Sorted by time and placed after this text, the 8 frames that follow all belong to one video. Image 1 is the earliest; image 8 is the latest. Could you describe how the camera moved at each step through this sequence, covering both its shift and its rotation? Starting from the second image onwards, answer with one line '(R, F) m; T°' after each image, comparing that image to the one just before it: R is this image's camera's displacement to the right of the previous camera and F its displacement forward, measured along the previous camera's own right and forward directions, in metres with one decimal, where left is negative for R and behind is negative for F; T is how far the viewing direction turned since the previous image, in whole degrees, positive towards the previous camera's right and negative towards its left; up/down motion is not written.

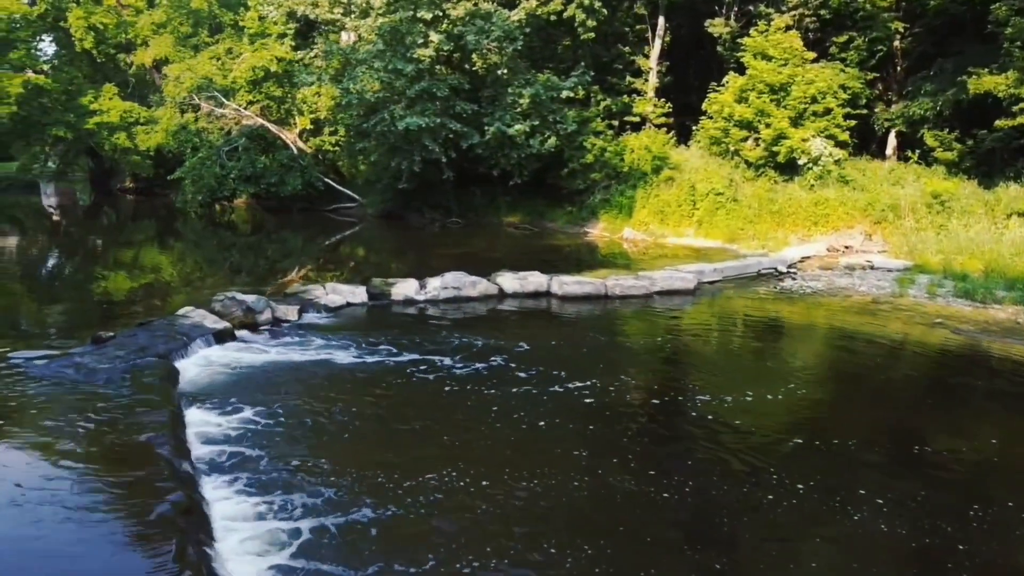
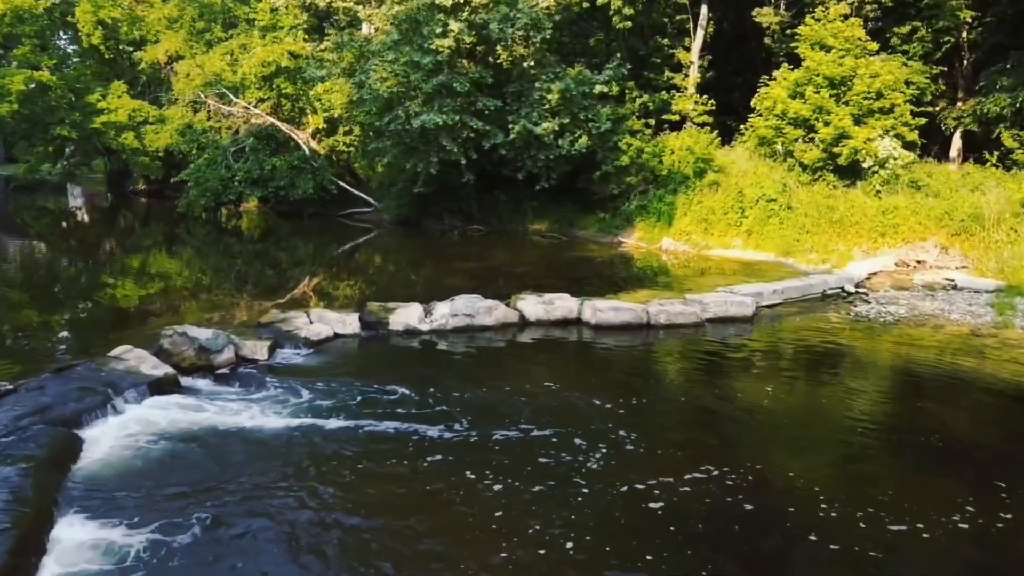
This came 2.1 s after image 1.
(0.0, +1.7) m; -2°
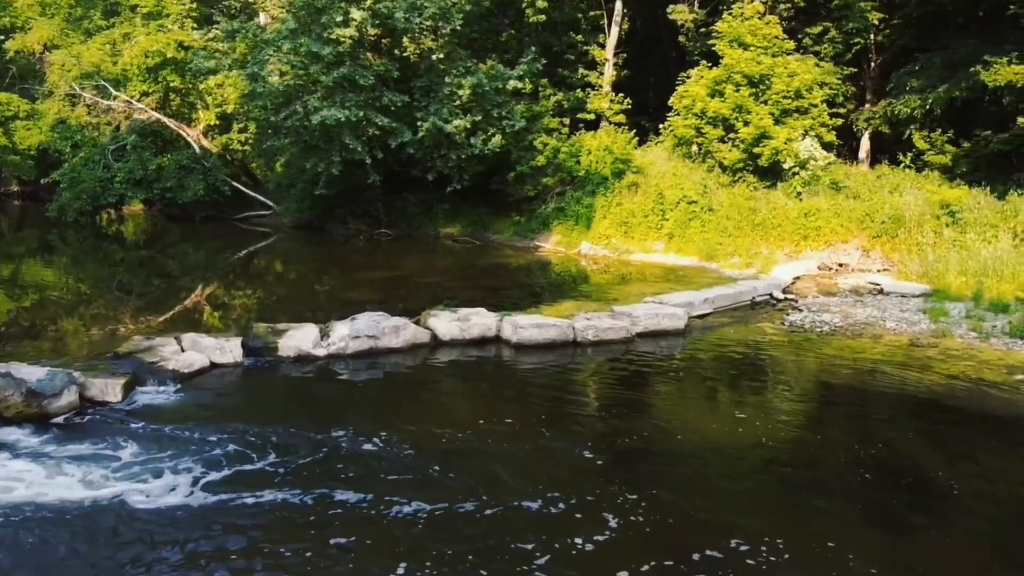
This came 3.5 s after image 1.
(0.0, +1.0) m; +6°
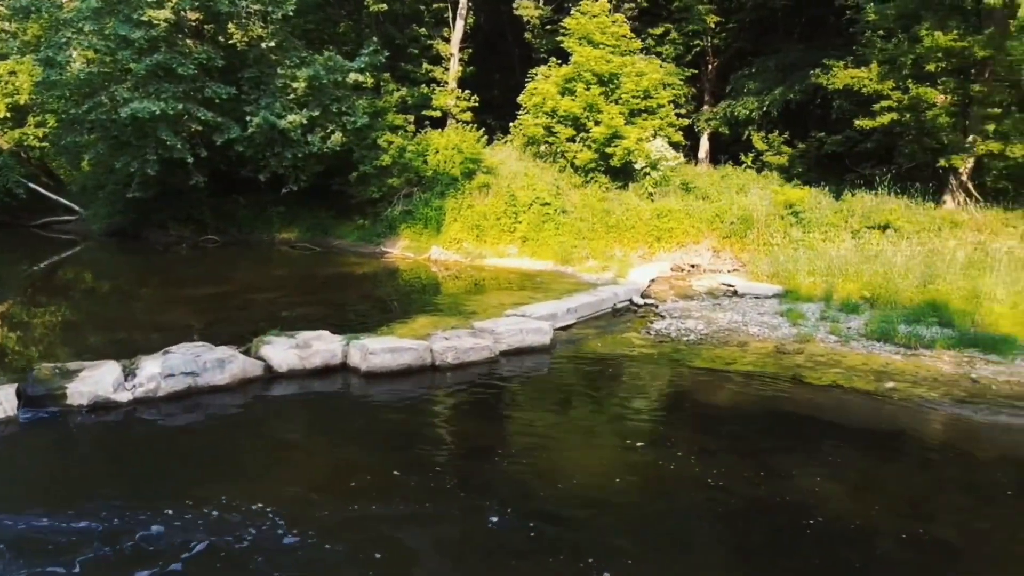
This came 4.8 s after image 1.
(0.0, +0.9) m; +11°
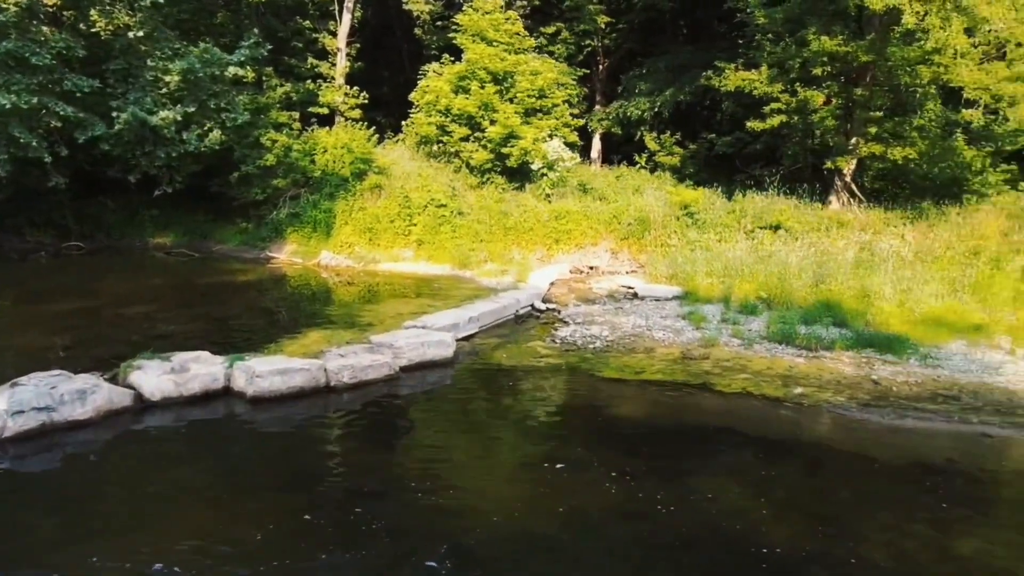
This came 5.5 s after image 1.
(-0.1, +0.4) m; +8°
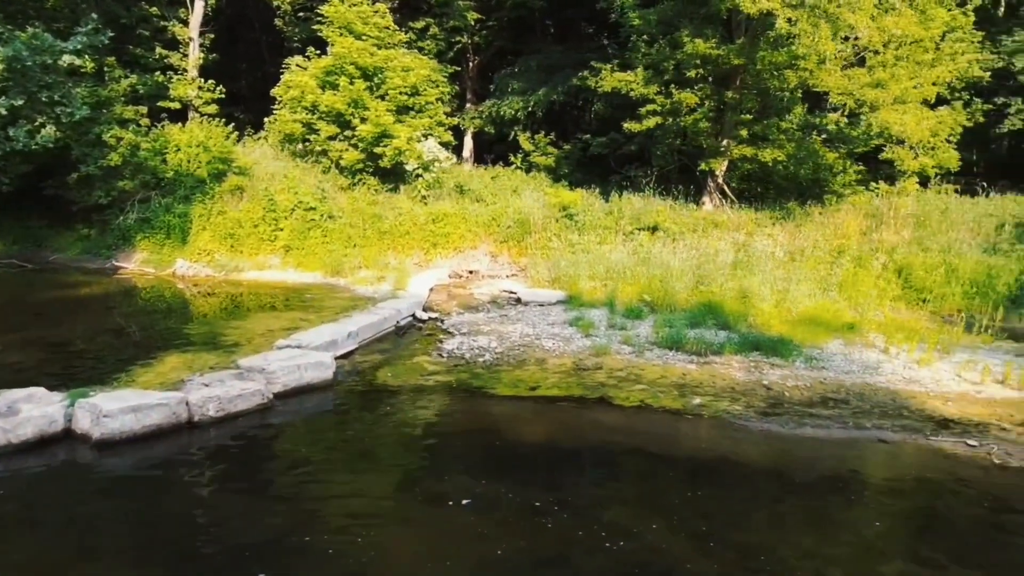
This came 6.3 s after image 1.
(-0.1, +0.5) m; +9°
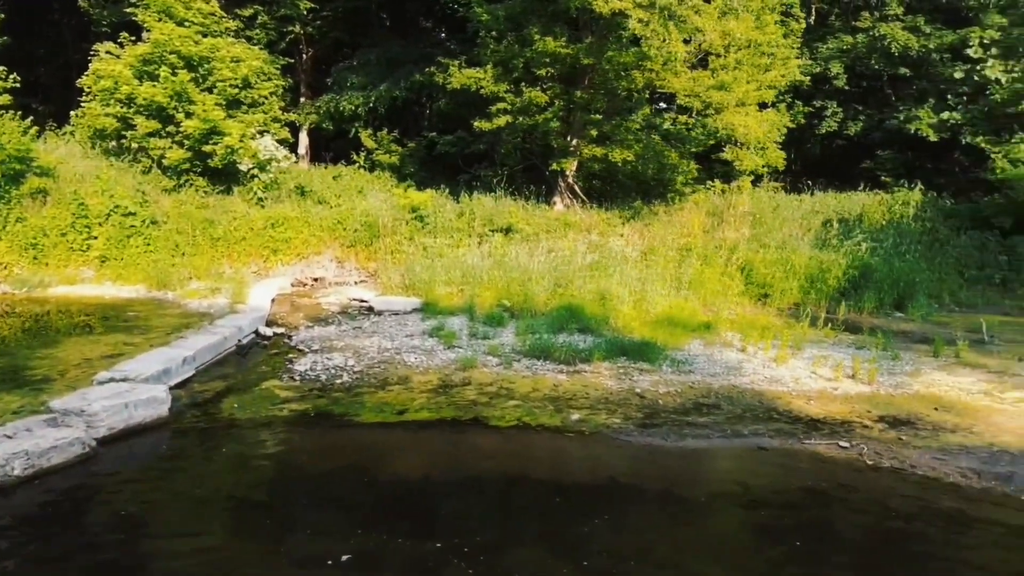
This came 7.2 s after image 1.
(-0.2, +0.5) m; +11°
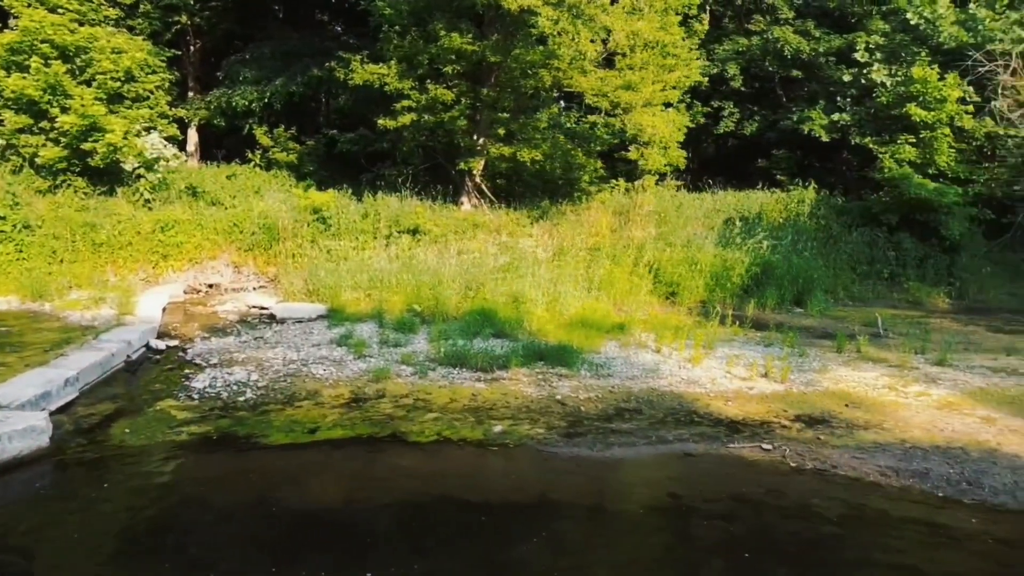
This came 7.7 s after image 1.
(-0.1, +0.3) m; +7°
